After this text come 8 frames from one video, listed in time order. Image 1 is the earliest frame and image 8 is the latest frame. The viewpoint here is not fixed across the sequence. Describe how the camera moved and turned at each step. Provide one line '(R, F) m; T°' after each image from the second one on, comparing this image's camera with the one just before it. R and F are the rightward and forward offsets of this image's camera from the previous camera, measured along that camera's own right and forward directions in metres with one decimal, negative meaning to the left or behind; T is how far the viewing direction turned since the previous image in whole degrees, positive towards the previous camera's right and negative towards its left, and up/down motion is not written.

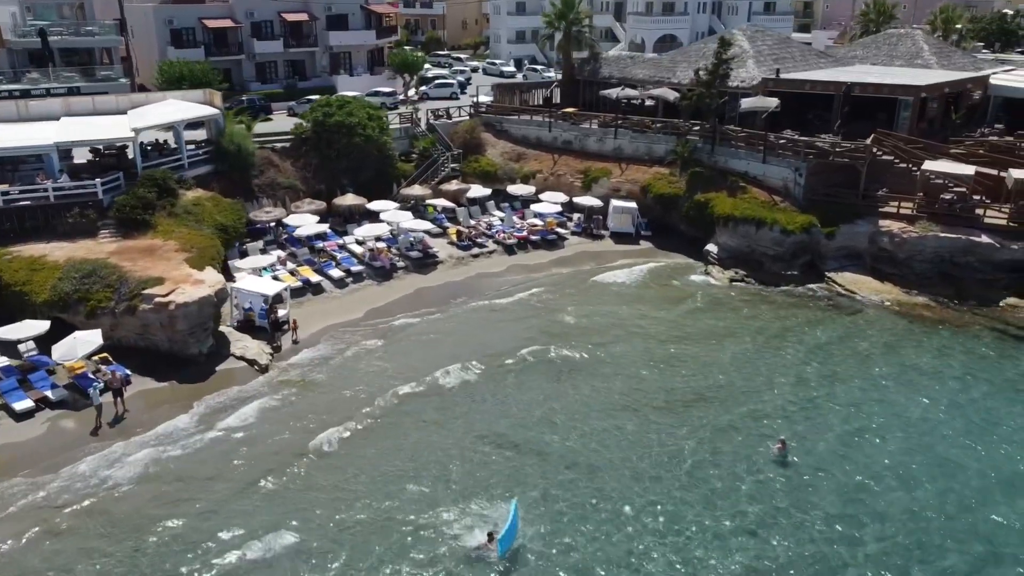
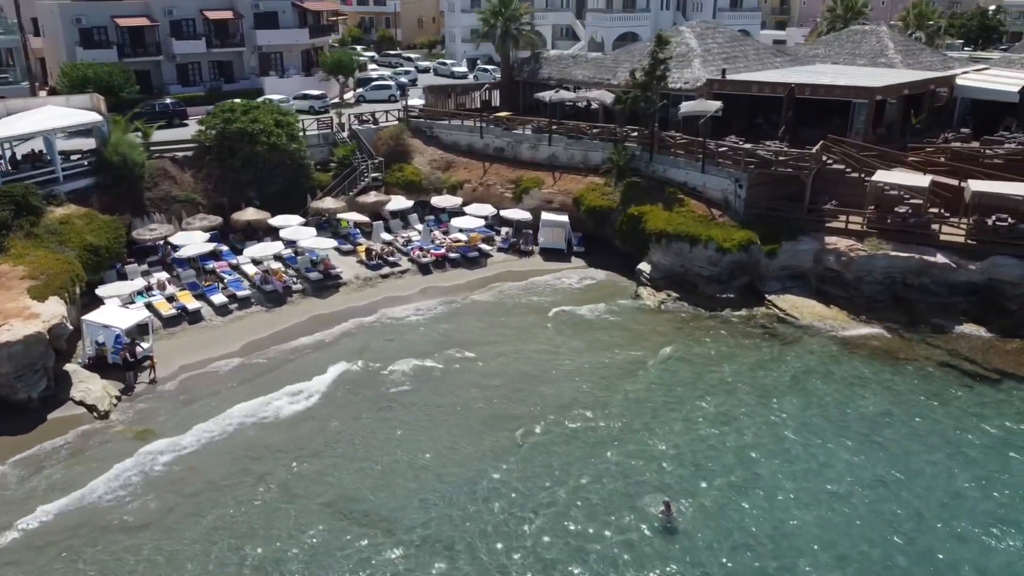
(+3.7, +3.4) m; 0°
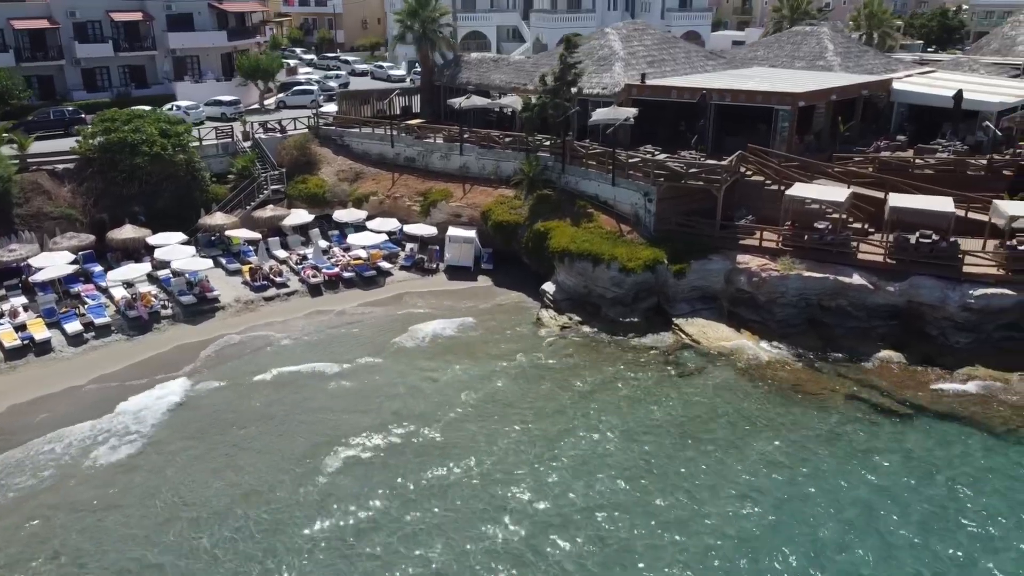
(+3.9, +2.5) m; +1°
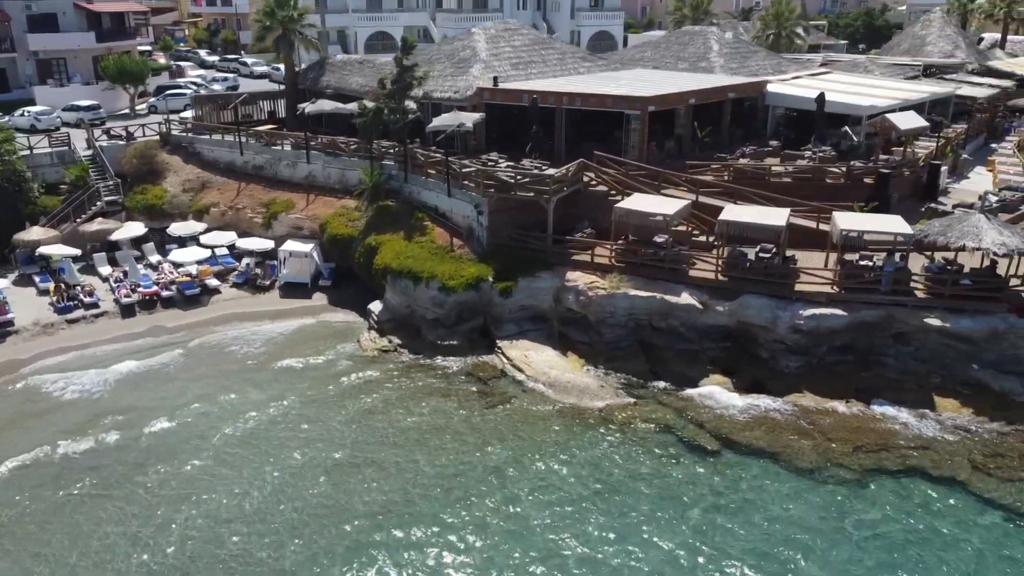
(+6.0, +2.1) m; +1°
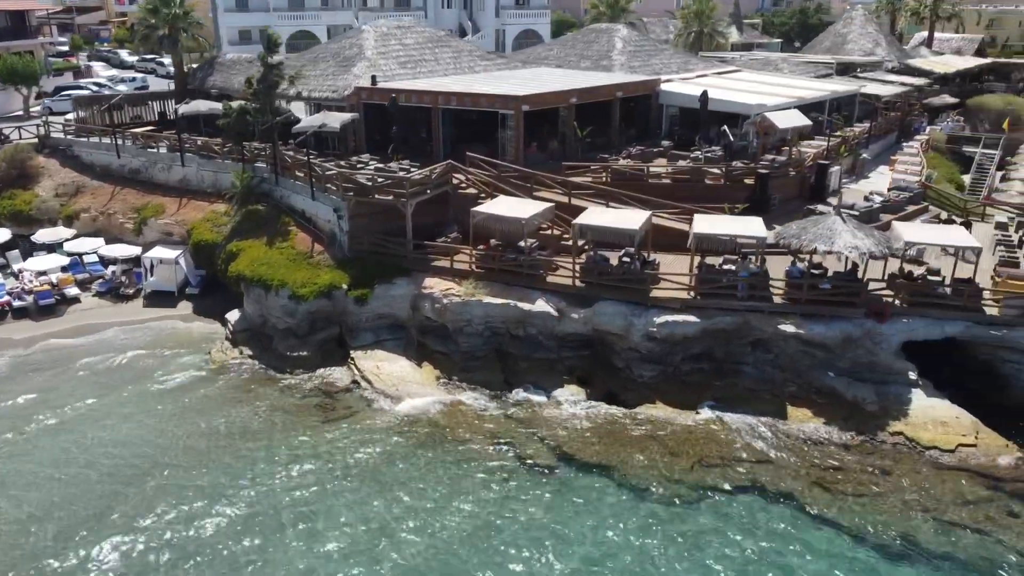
(+4.3, +1.1) m; +1°
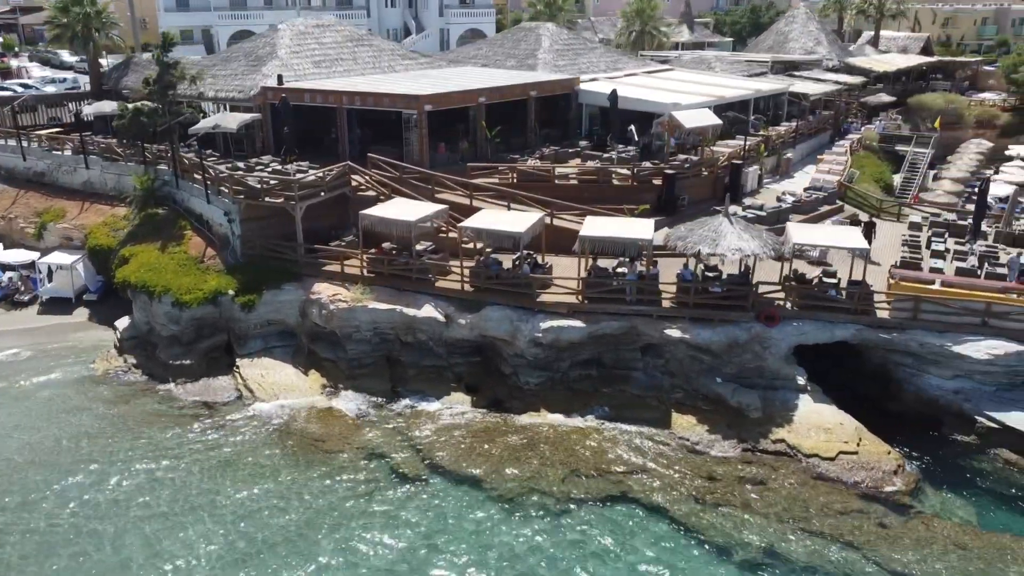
(+3.1, +0.7) m; +1°
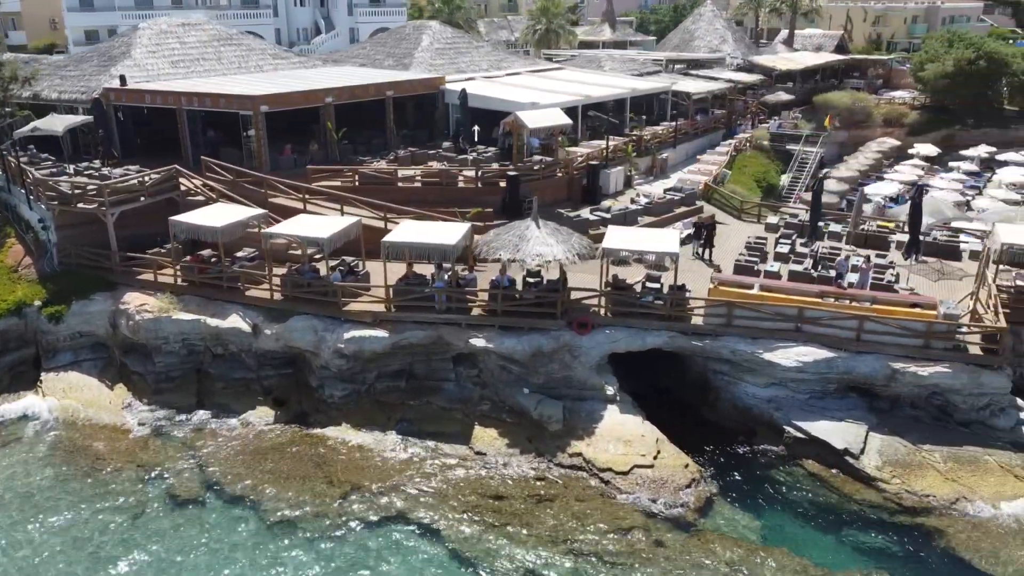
(+5.1, +0.9) m; +1°
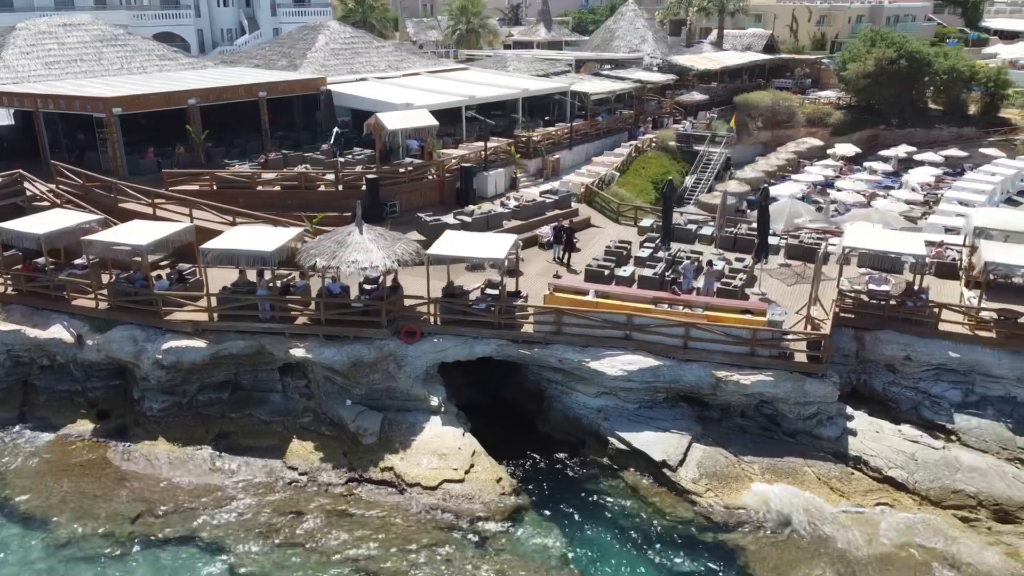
(+4.4, +0.7) m; +1°
